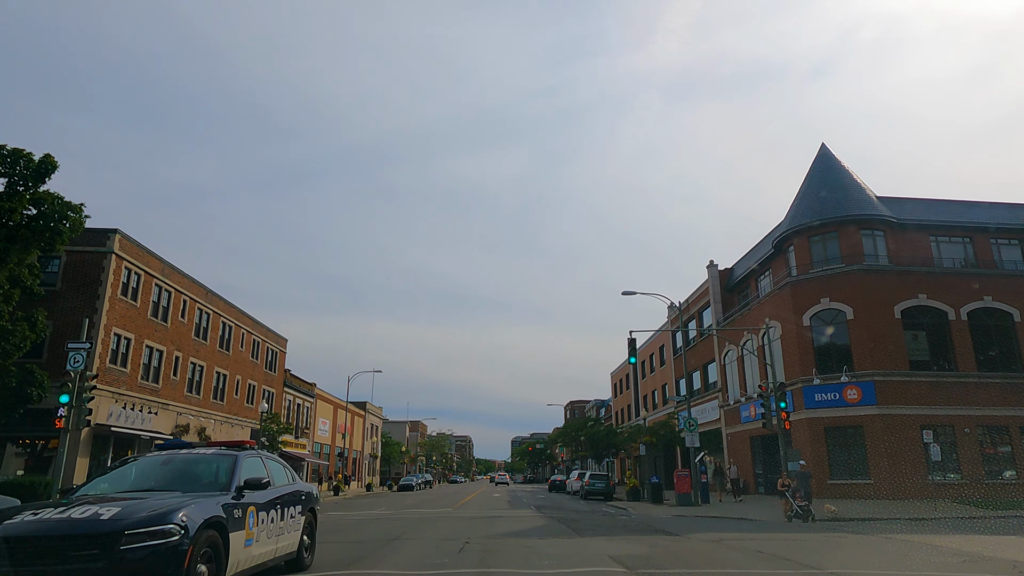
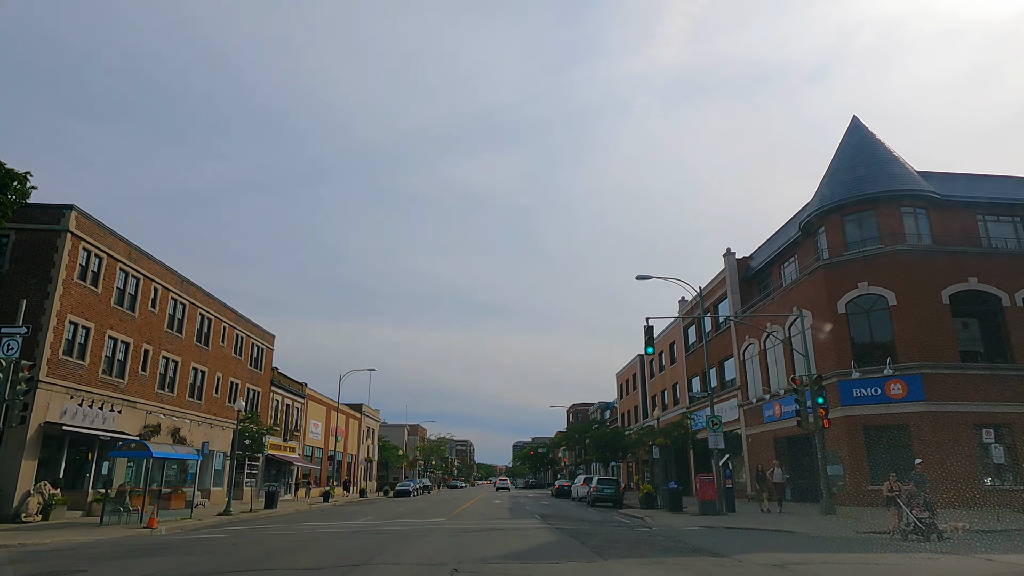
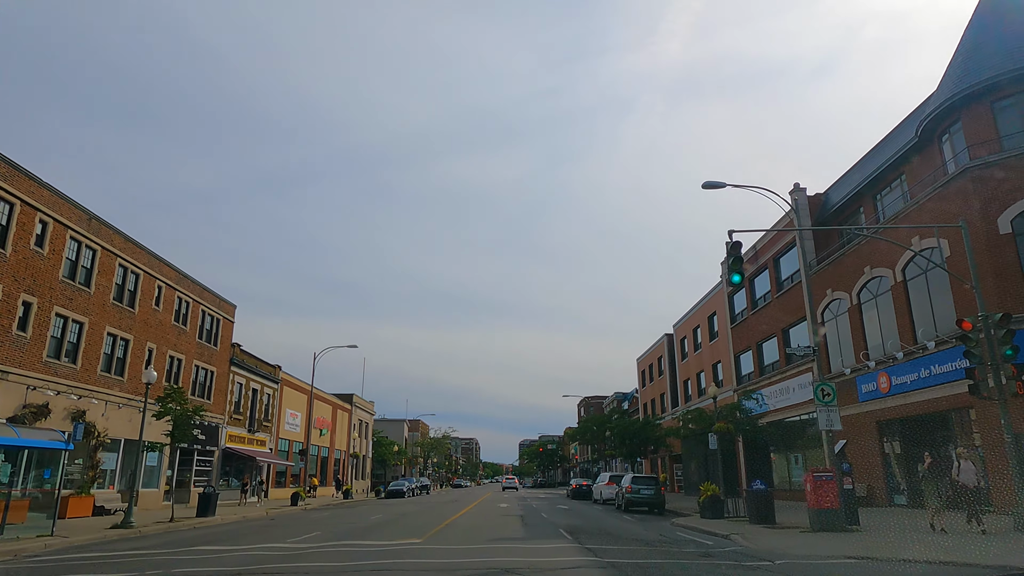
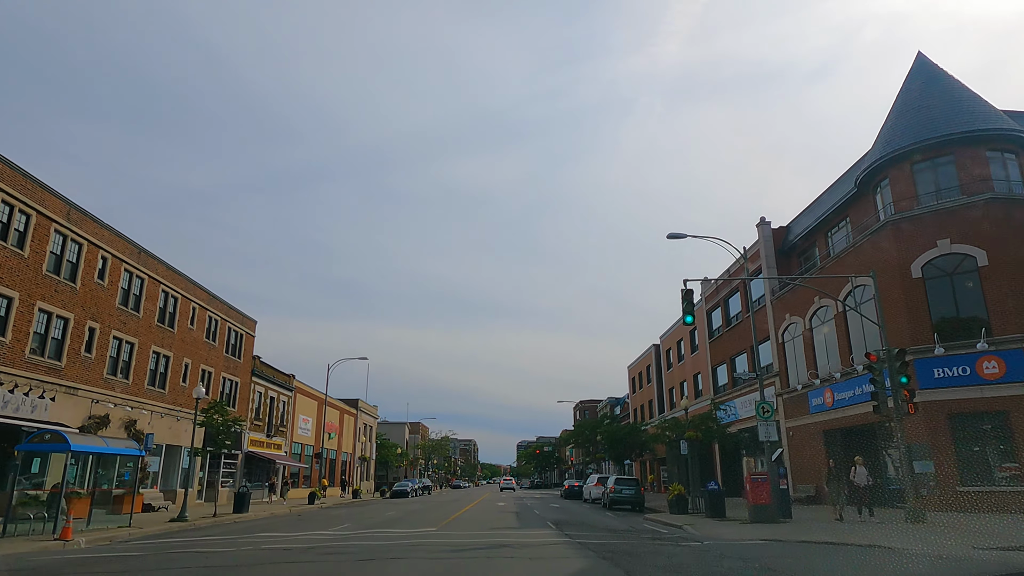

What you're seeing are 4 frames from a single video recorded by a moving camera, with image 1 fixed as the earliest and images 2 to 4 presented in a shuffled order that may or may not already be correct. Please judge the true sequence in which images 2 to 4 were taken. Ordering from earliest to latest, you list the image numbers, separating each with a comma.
2, 4, 3
